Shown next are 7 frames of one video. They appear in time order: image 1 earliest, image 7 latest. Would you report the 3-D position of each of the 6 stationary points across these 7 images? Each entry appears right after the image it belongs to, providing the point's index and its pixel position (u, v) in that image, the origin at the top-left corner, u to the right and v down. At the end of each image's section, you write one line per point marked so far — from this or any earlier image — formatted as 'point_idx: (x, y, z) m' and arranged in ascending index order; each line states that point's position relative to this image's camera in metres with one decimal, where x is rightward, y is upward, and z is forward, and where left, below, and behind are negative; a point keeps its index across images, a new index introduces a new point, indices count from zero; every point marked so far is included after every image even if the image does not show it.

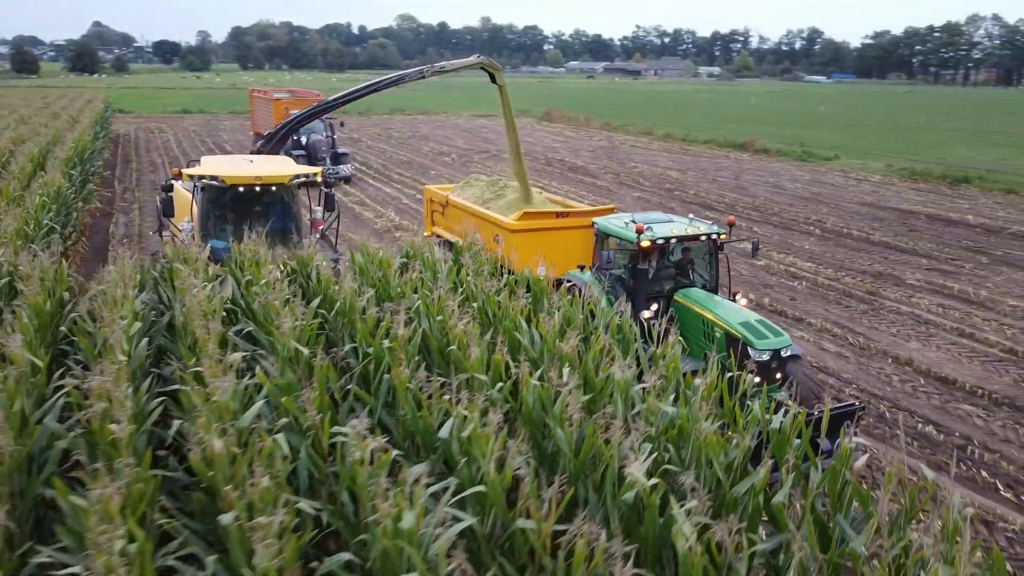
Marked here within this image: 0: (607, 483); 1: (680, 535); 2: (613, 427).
0: (+0.4, -0.9, +3.9) m
1: (+0.6, -1.1, +3.3) m
2: (+0.5, -0.8, +4.4) m
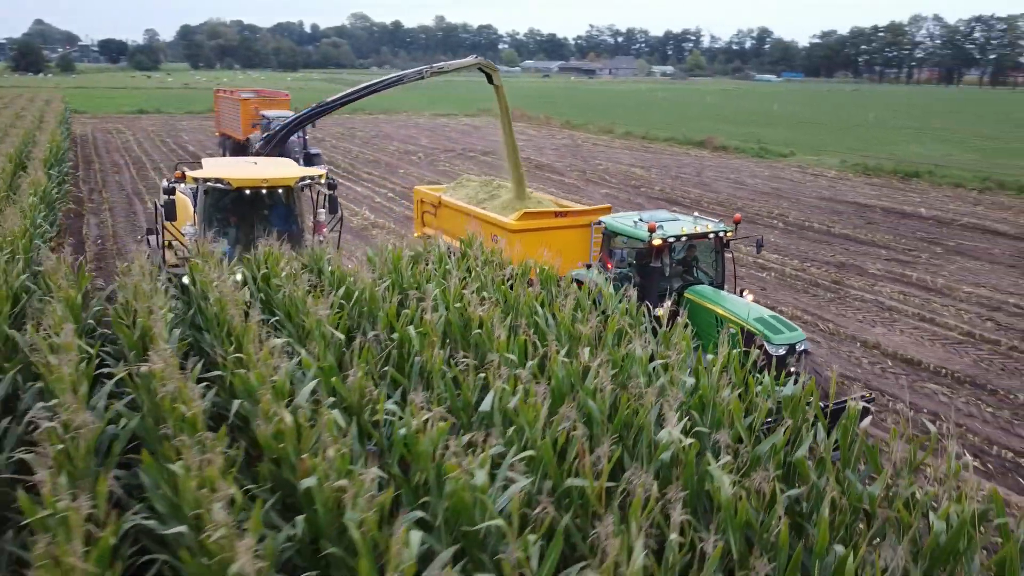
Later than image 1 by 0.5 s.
0: (+0.6, -0.8, +4.3) m
1: (+0.9, -0.9, +3.8) m
2: (+0.7, -0.7, +4.8) m
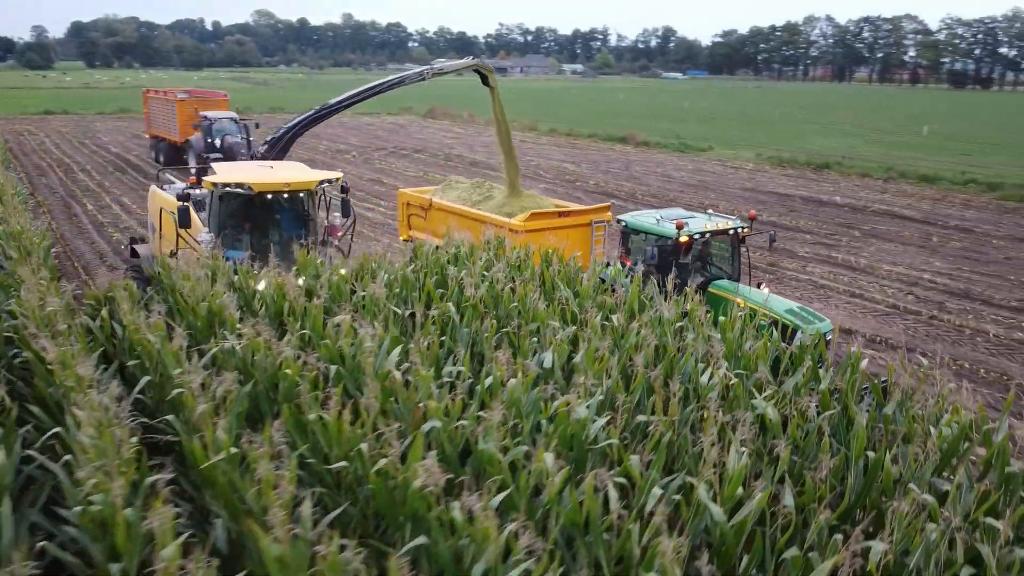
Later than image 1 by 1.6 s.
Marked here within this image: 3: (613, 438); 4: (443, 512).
0: (+1.1, -0.6, +5.1) m
1: (+1.4, -0.7, +4.6) m
2: (+1.1, -0.4, +5.7) m
3: (+0.5, -0.8, +4.4) m
4: (-0.4, -1.0, +3.6) m
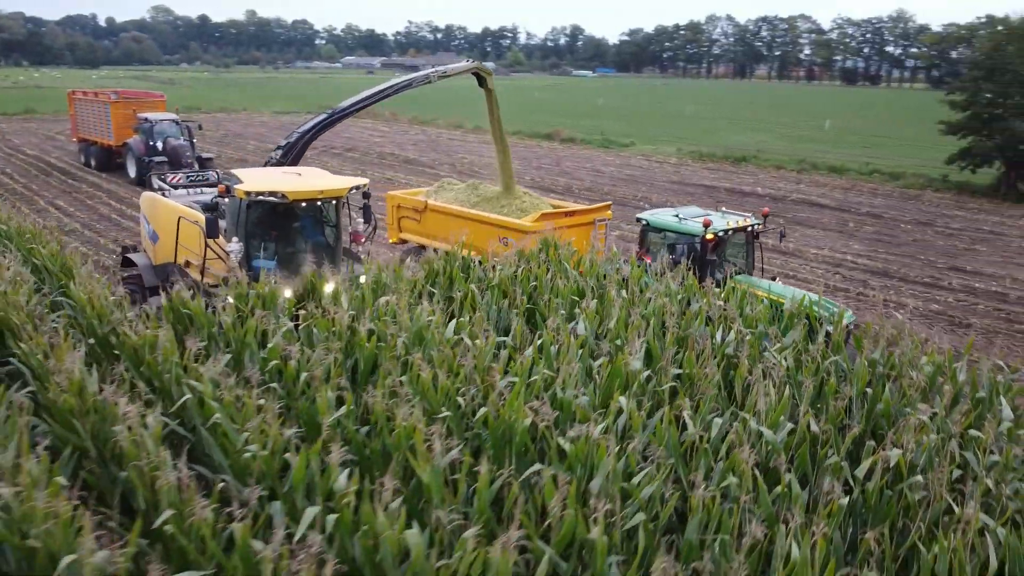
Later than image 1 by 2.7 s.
0: (+1.5, -0.4, +6.0) m
1: (+1.9, -0.5, +5.6) m
2: (+1.4, -0.2, +6.6) m
3: (+1.0, -0.6, +5.2) m
4: (+0.2, -0.8, +4.4) m
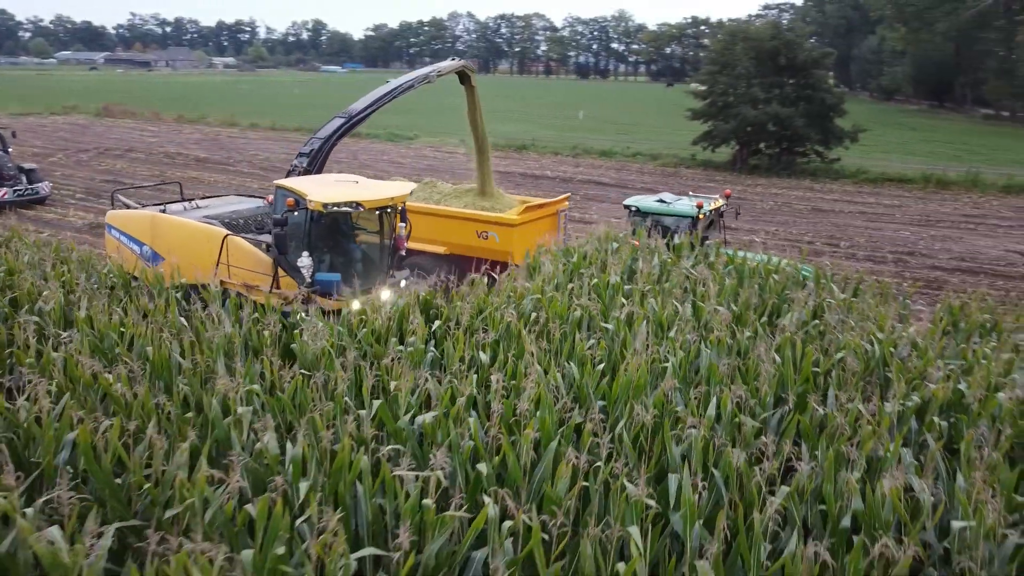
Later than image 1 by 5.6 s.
0: (+1.4, +0.2, +8.4) m
1: (+1.9, +0.2, +8.1) m
2: (+1.2, +0.4, +8.9) m
3: (+1.2, 0.0, +7.5) m
4: (+0.7, -0.3, +6.5) m
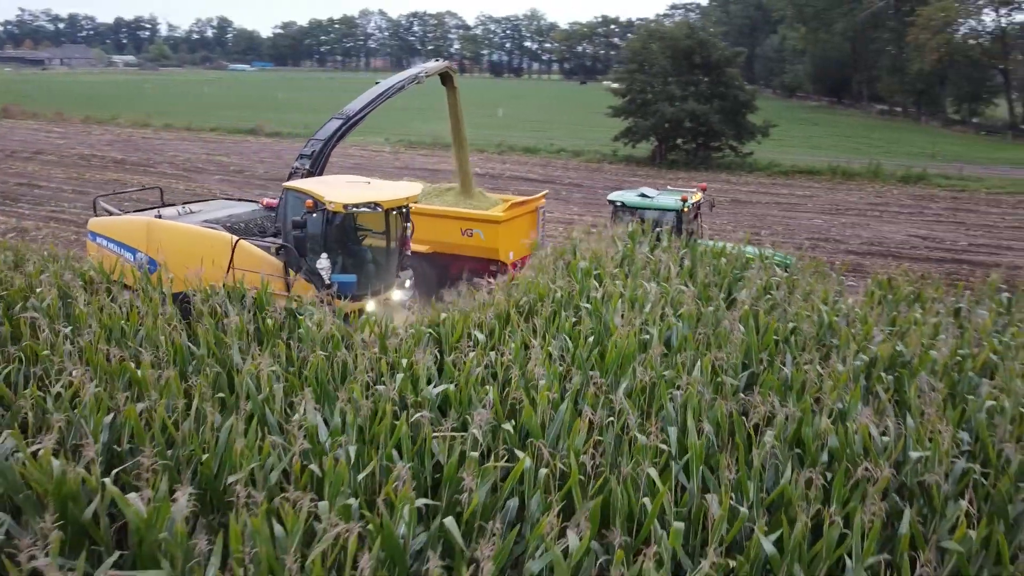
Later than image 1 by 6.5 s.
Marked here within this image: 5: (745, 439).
0: (+1.1, +0.4, +9.0) m
1: (+1.6, +0.4, +8.7) m
2: (+0.8, +0.6, +9.5) m
3: (+0.9, +0.2, +8.1) m
4: (+0.6, -0.1, +7.0) m
5: (+1.4, -0.9, +4.8) m
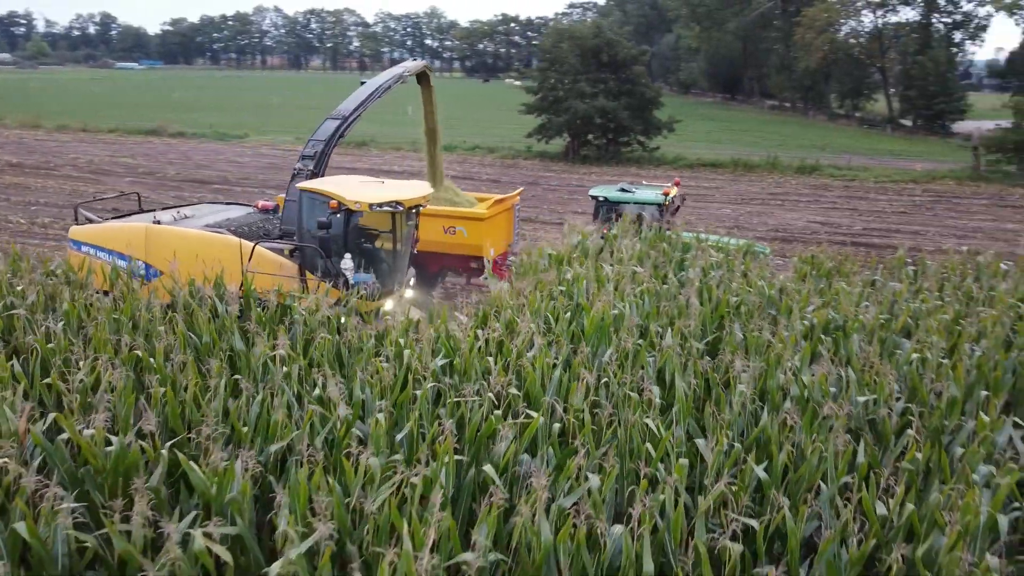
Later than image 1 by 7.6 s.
0: (+0.6, +0.6, +9.6) m
1: (+1.1, +0.6, +9.4) m
2: (+0.2, +0.8, +10.0) m
3: (+0.6, +0.3, +8.7) m
4: (+0.3, 0.0, +7.6) m
5: (+1.4, -0.7, +5.5) m
